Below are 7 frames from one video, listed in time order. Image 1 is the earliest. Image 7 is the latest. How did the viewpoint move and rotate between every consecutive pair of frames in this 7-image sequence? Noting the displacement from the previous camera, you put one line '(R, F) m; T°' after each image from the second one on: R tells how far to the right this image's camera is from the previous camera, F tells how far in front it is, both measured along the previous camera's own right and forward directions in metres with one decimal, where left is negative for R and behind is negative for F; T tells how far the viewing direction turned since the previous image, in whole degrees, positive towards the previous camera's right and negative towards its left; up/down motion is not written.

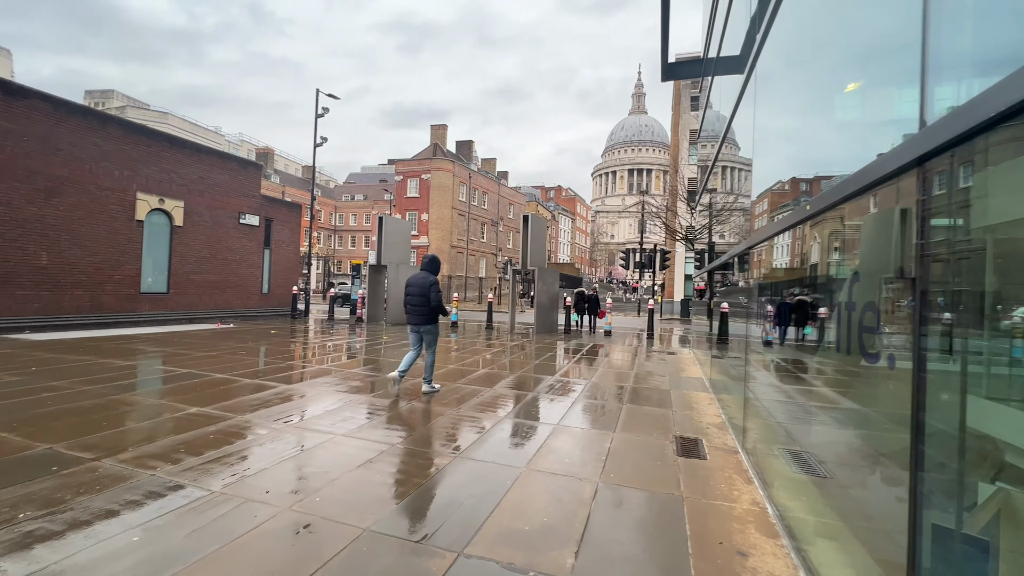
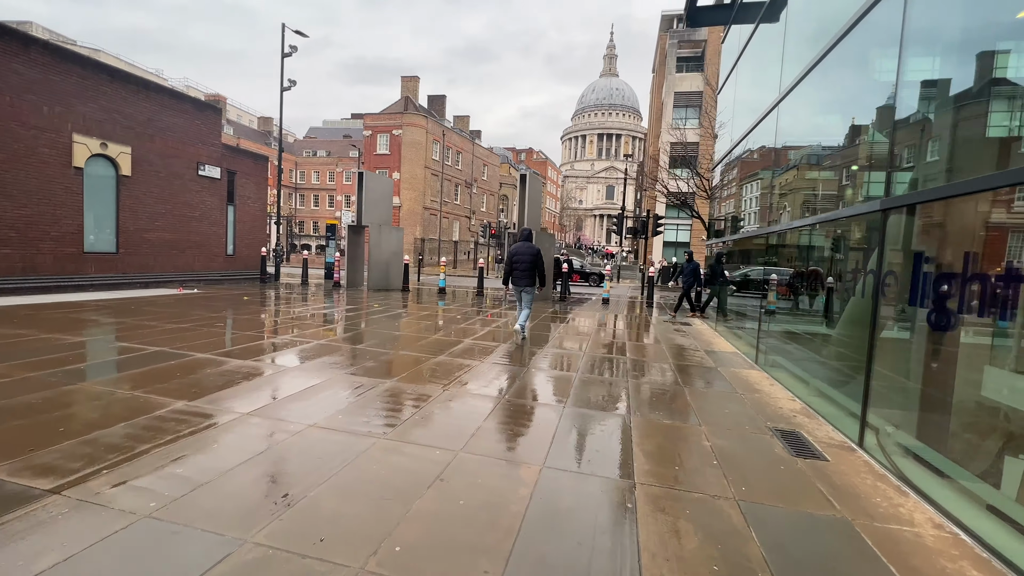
(-0.9, +0.9) m; +4°
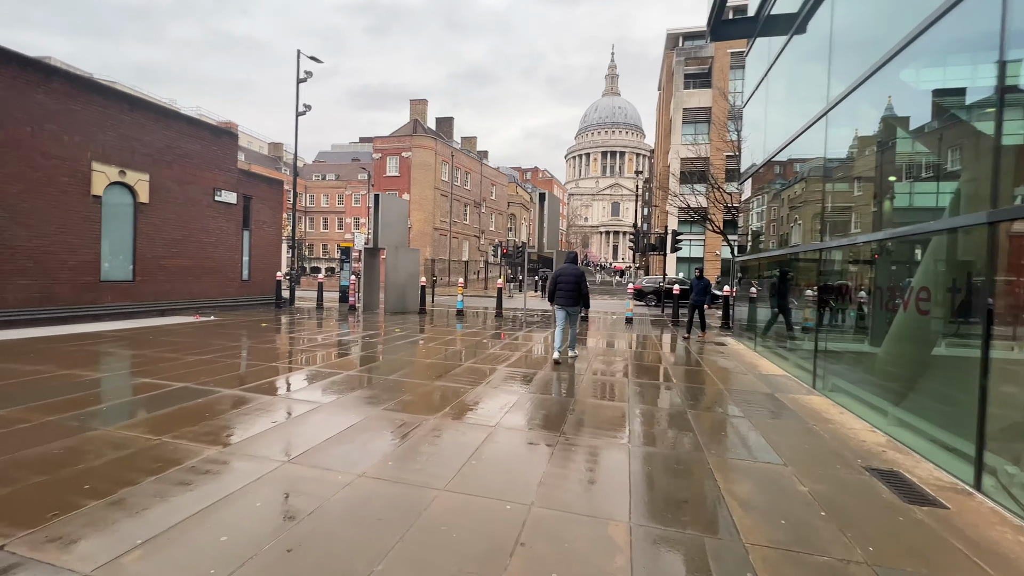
(-0.4, +0.3) m; -1°
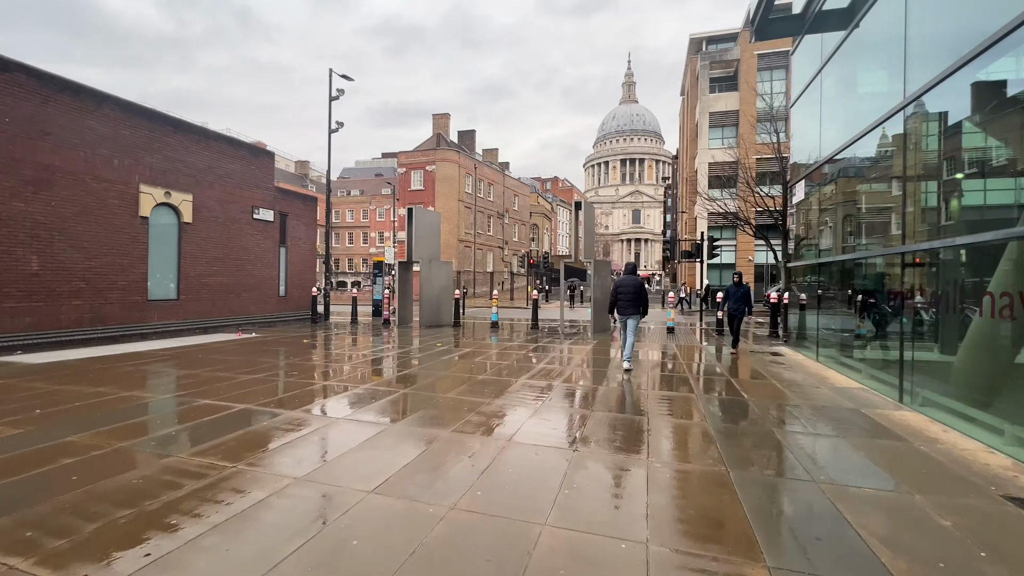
(-0.5, +0.2) m; -2°
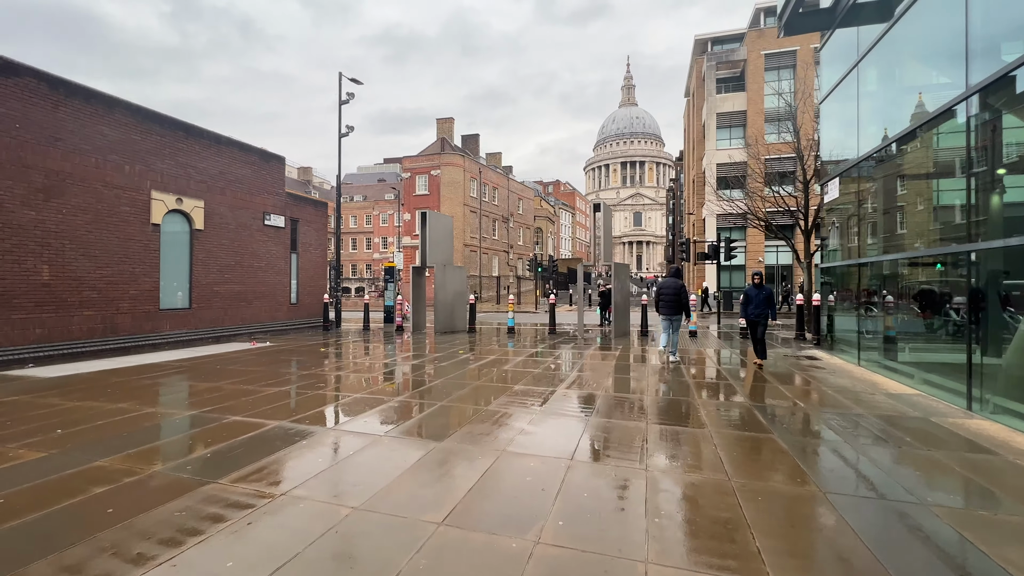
(-0.5, +0.3) m; 0°
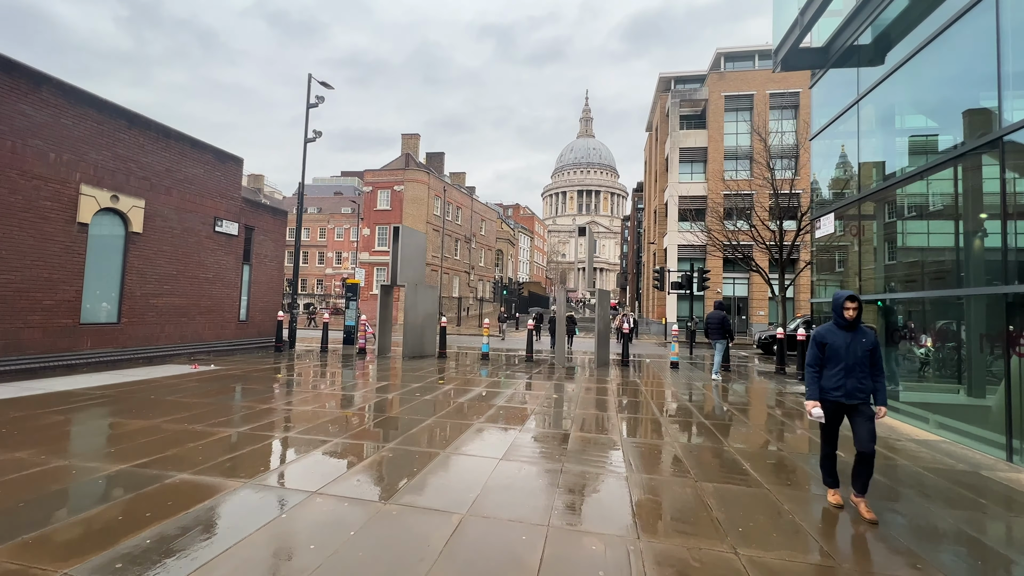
(-0.6, +0.8) m; +6°
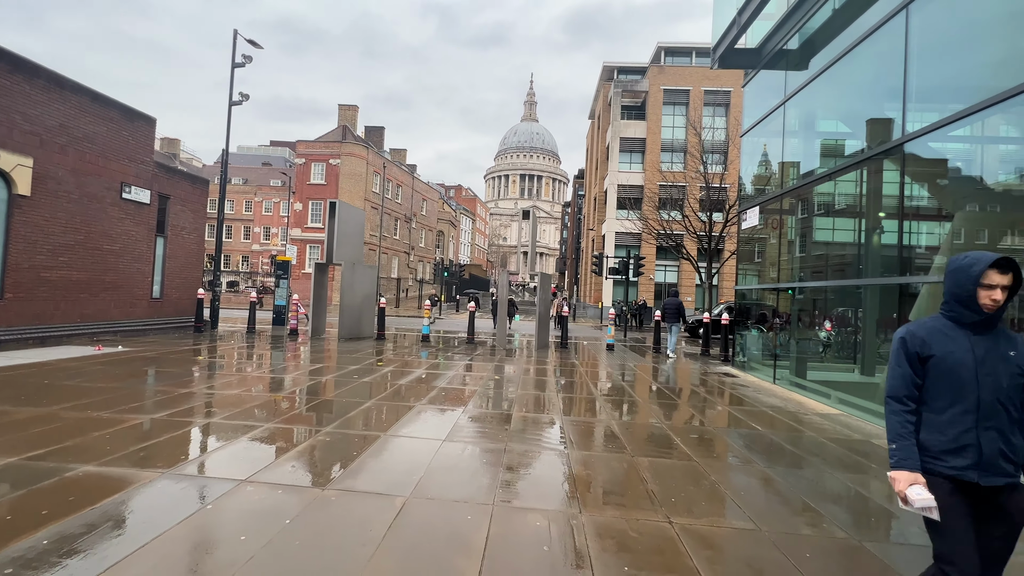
(-0.1, +0.1) m; +7°
